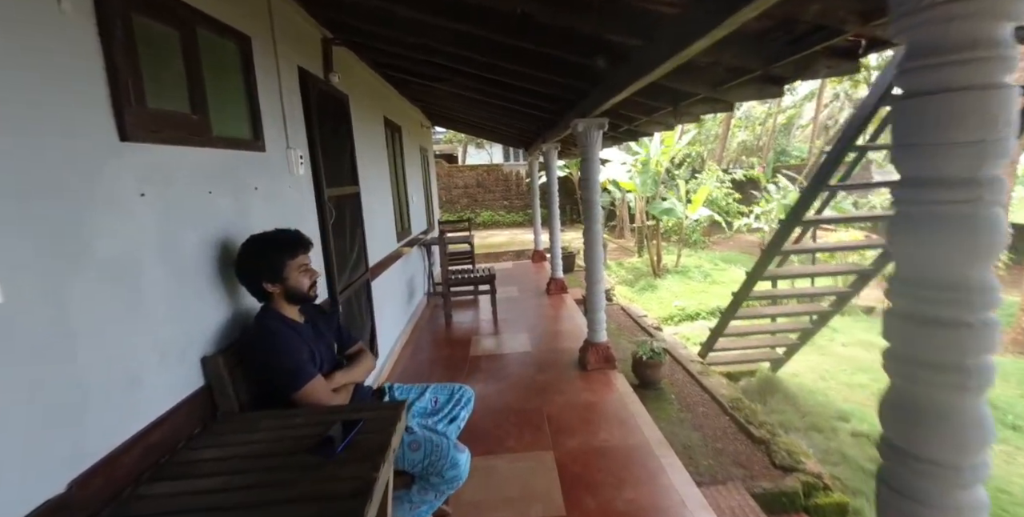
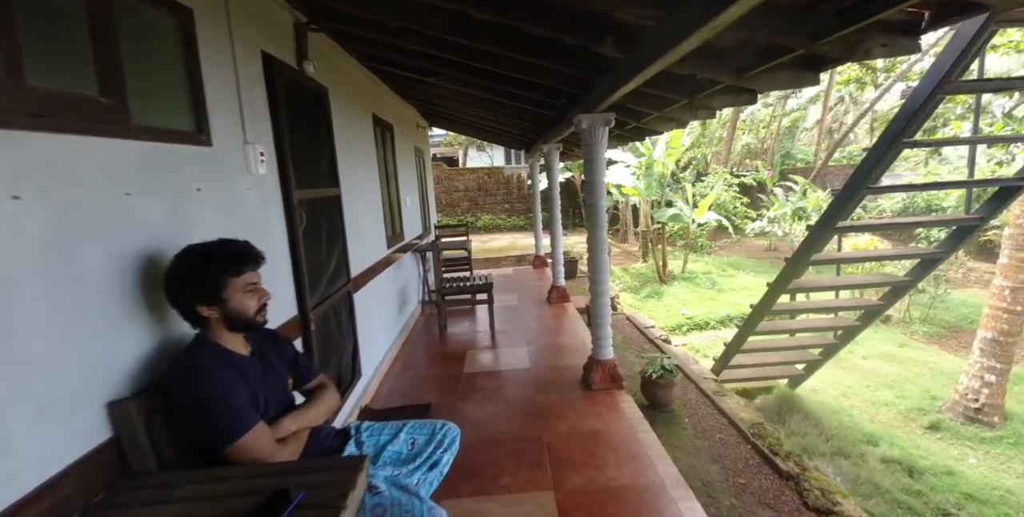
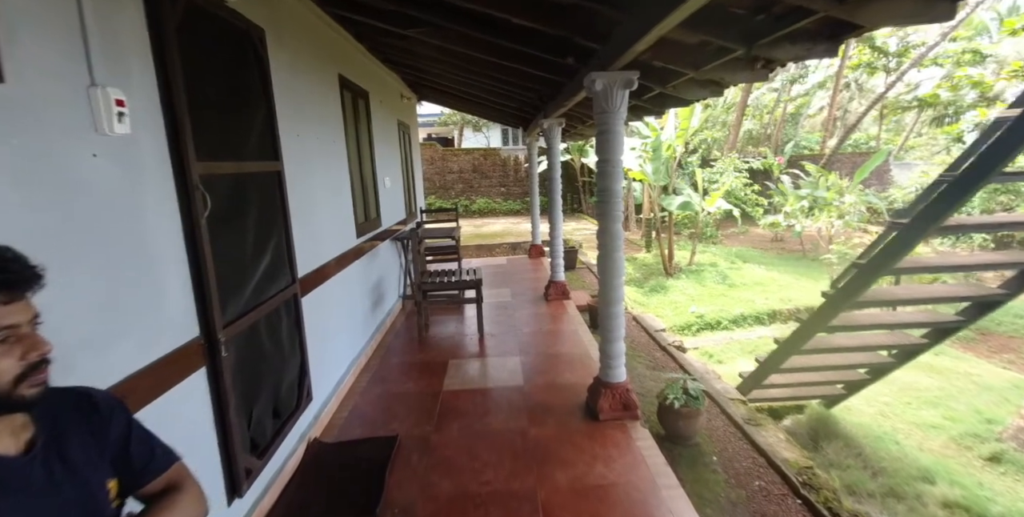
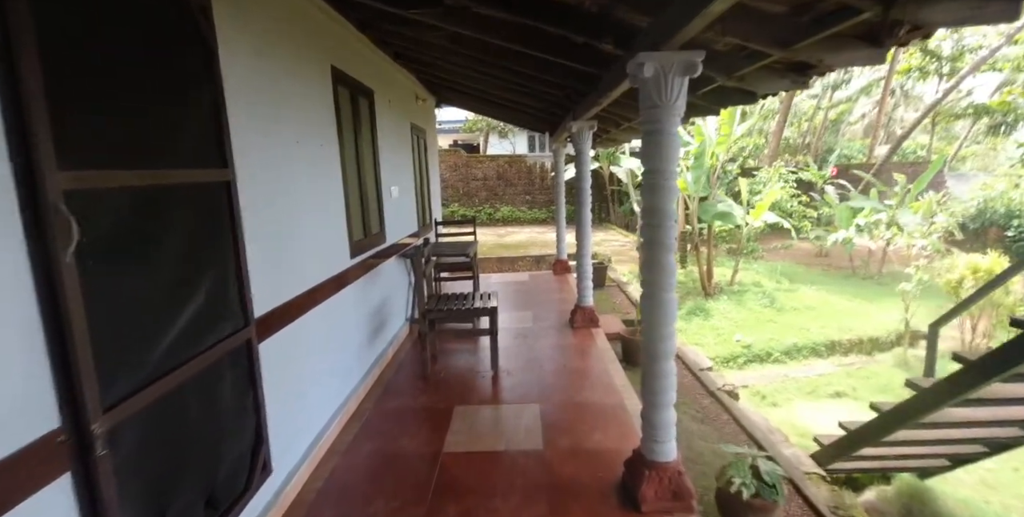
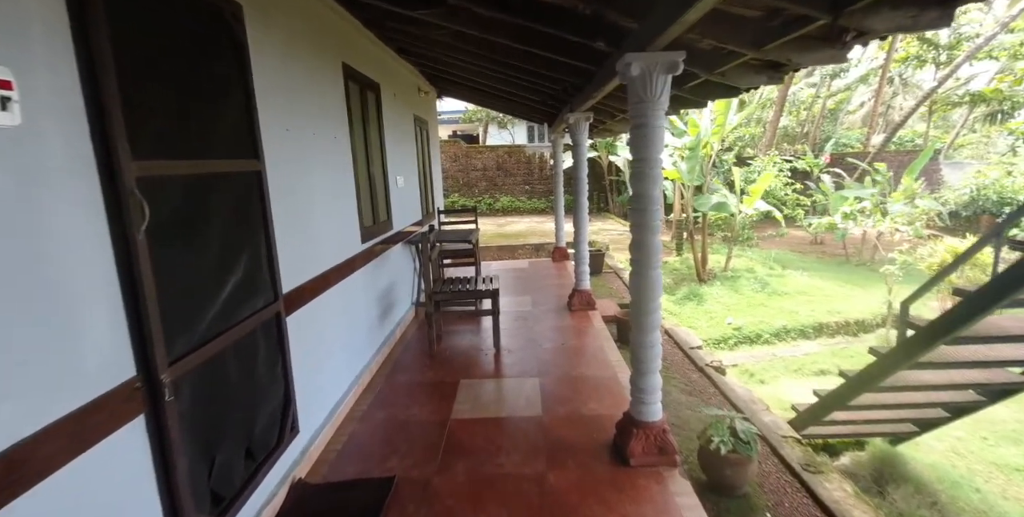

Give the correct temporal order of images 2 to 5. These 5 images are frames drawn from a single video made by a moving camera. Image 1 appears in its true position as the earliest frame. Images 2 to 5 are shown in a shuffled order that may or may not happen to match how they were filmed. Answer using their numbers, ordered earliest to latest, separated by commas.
2, 3, 5, 4
